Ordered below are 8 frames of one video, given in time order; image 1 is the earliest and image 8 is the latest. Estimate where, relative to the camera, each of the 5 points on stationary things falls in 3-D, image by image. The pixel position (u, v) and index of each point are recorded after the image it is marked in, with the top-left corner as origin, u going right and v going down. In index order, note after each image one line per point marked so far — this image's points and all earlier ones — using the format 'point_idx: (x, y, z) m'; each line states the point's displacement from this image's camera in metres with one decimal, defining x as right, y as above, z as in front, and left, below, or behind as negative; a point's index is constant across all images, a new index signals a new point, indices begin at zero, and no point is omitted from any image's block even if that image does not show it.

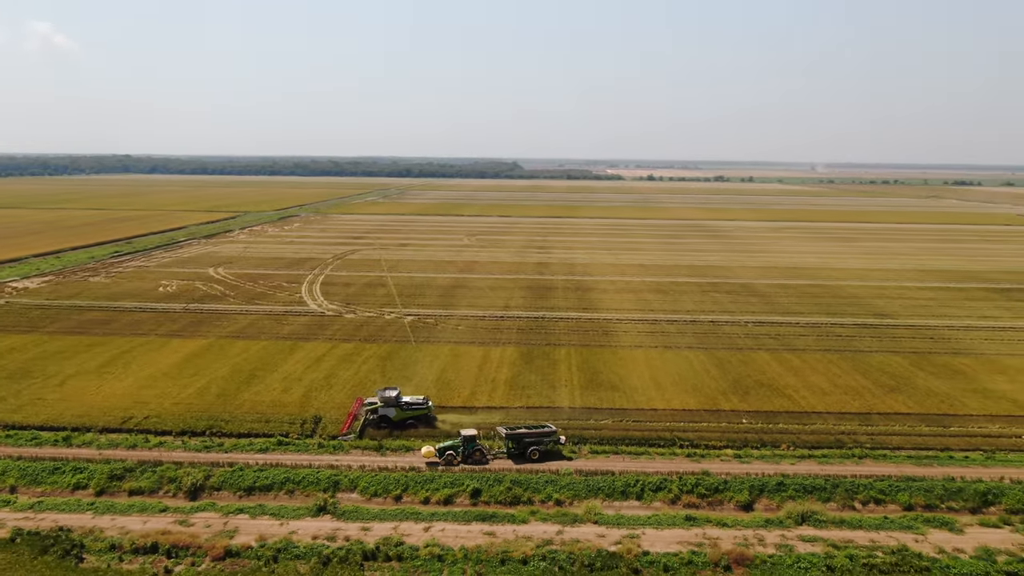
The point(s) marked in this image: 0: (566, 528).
0: (+1.0, -4.2, +11.1) m
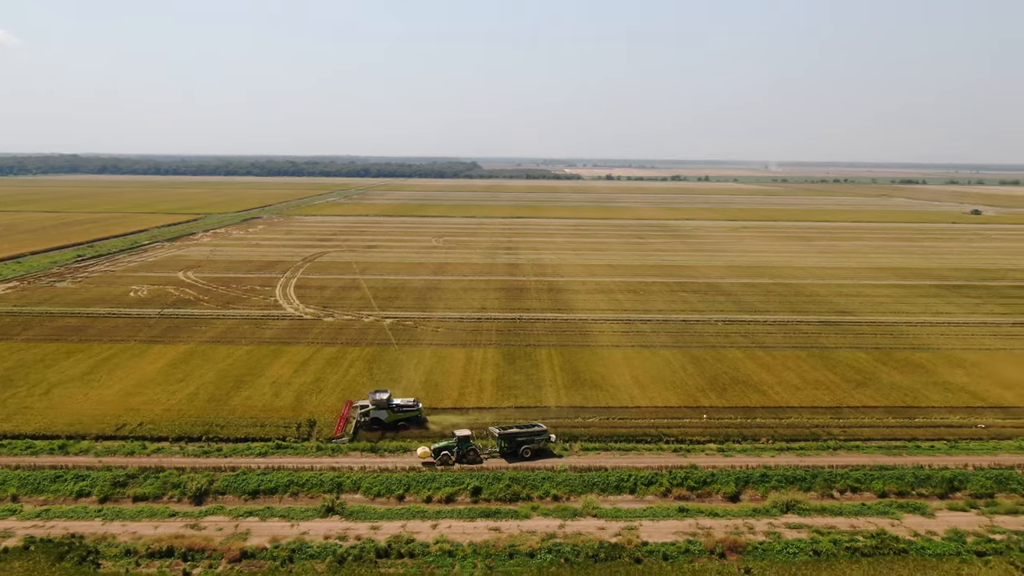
0: (+1.0, -4.2, +11.6) m
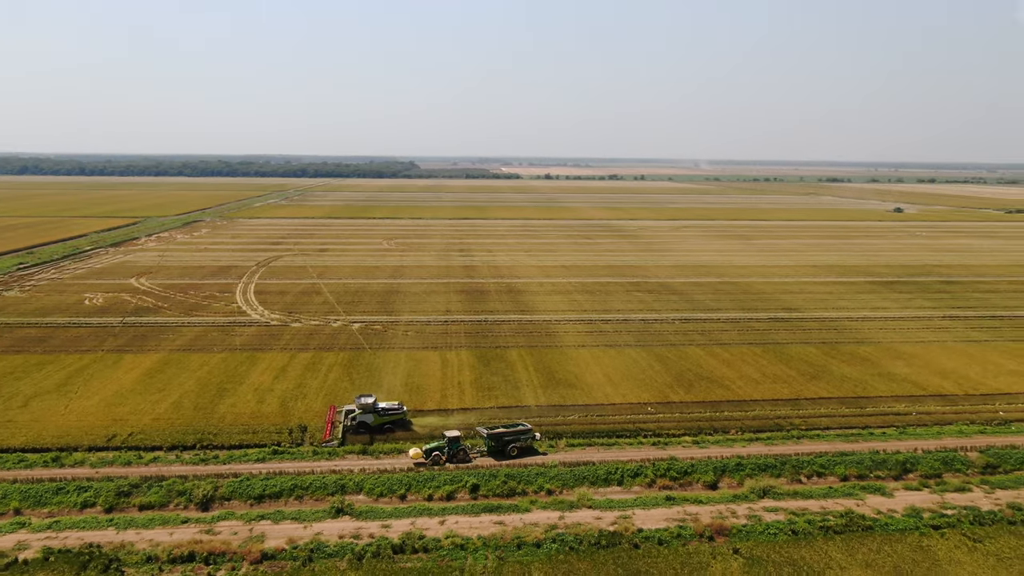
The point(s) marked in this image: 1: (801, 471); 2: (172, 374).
0: (+1.1, -4.3, +12.3) m
1: (+6.8, -4.3, +14.9) m
2: (-9.8, -2.5, +18.6) m
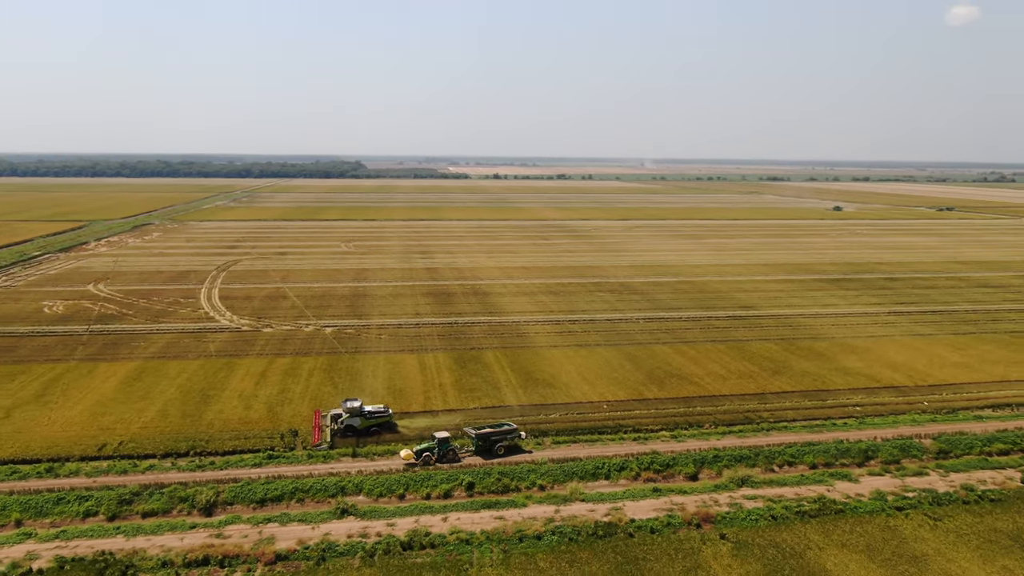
0: (+1.0, -4.4, +12.9) m
1: (+6.5, -4.3, +15.9) m
2: (-10.3, -2.7, +18.4) m
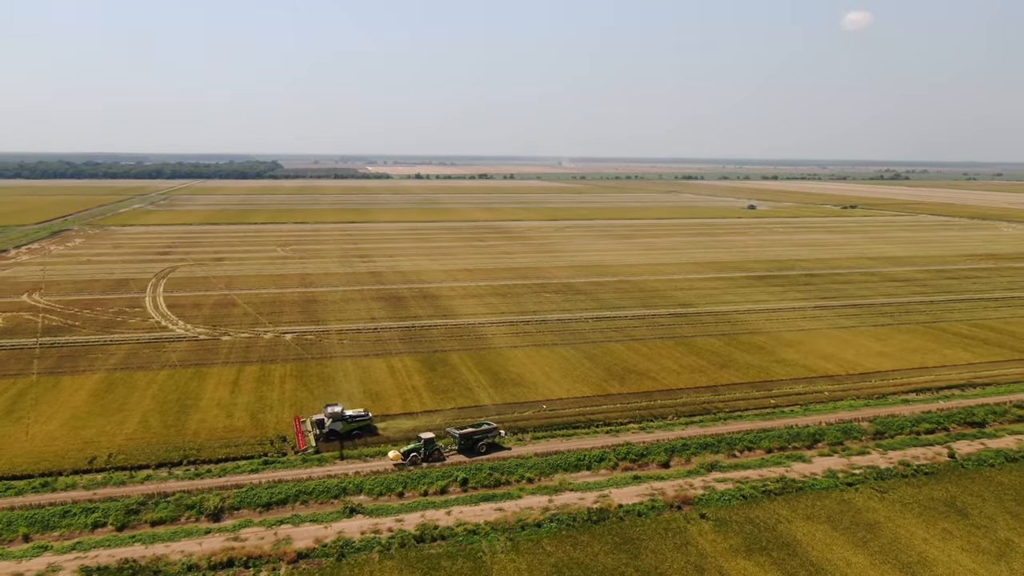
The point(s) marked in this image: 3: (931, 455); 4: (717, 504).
0: (+0.9, -4.5, +13.8) m
1: (+6.1, -4.3, +17.4) m
2: (-11.0, -3.0, +18.1) m
3: (+11.9, -4.7, +18.3) m
4: (+4.4, -4.6, +13.7) m
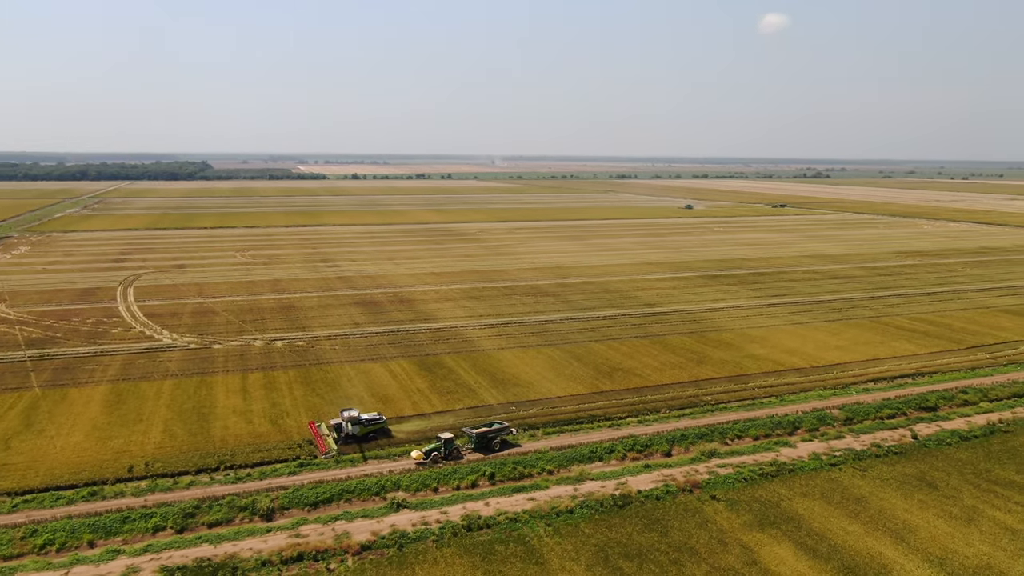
0: (+1.5, -4.6, +14.9) m
1: (+6.4, -4.3, +18.9) m
2: (-10.7, -3.3, +18.3) m
3: (+12.2, -4.7, +20.3) m
4: (+5.0, -4.6, +15.1) m
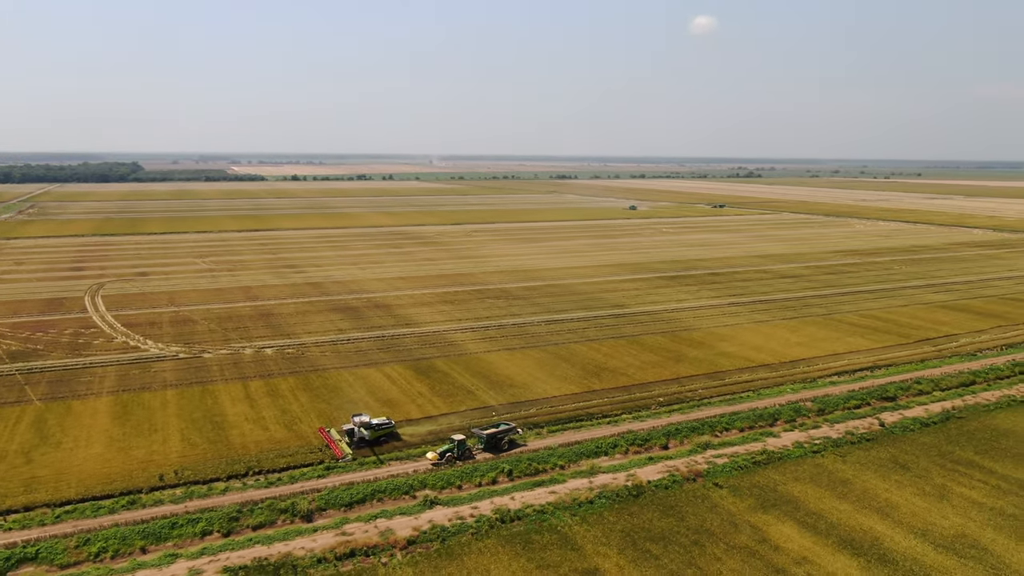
0: (+1.9, -4.7, +15.9) m
1: (+6.5, -4.4, +20.2) m
2: (-10.5, -3.7, +18.4) m
3: (+12.2, -4.7, +22.0) m
4: (+5.4, -4.7, +16.3) m
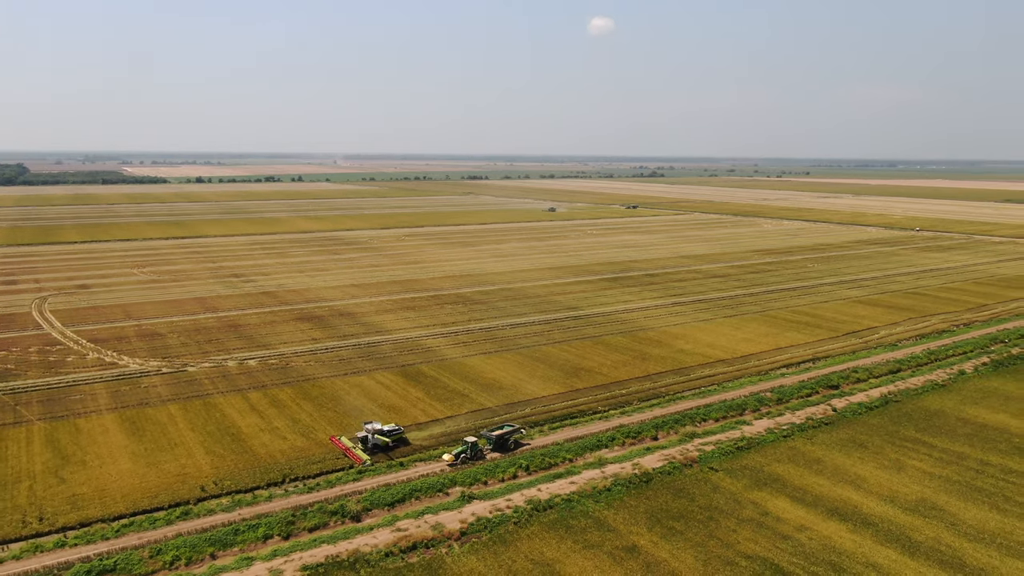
0: (+2.4, -4.9, +17.5) m
1: (+6.5, -4.6, +22.2) m
2: (-10.2, -4.1, +18.6) m
3: (+11.9, -4.7, +24.6) m
4: (+5.8, -4.9, +18.3) m
